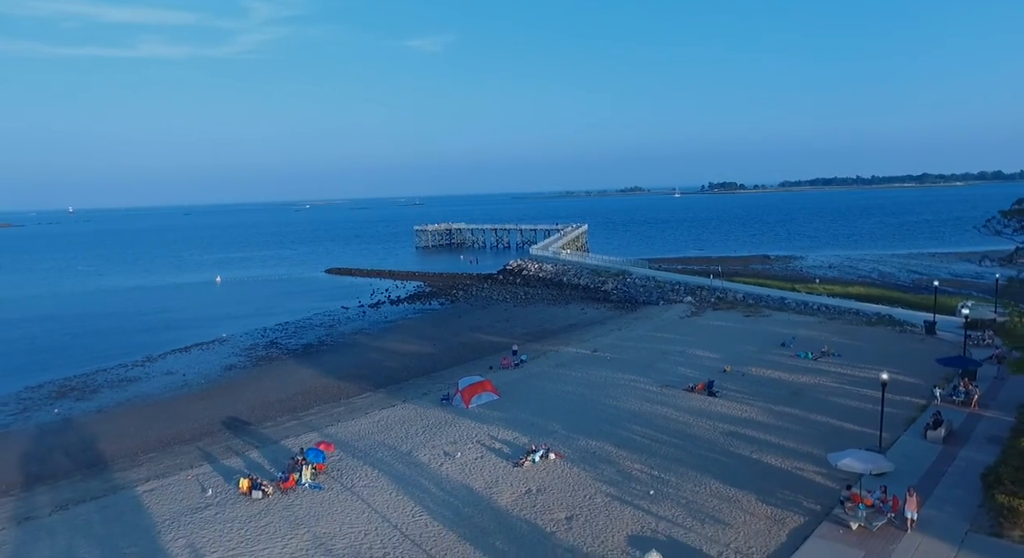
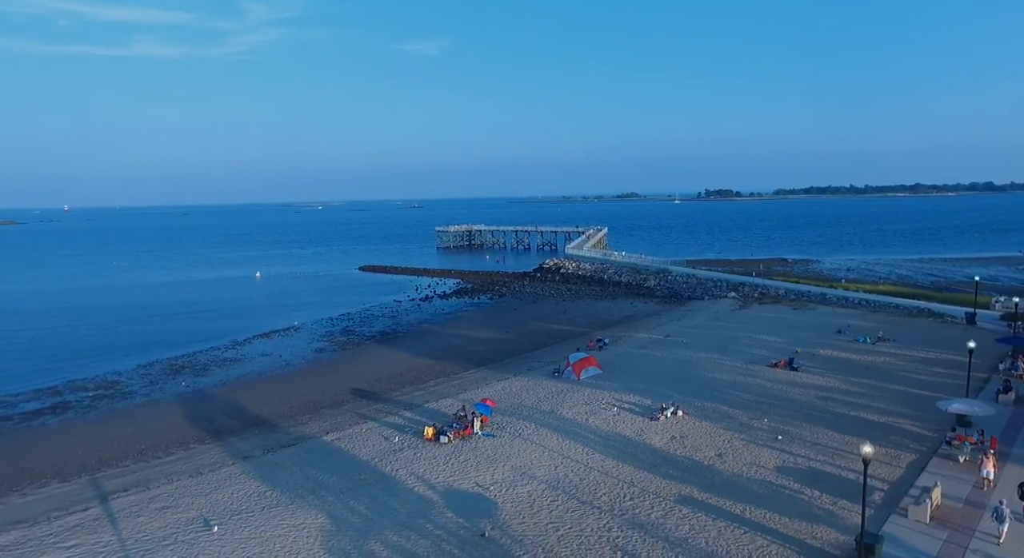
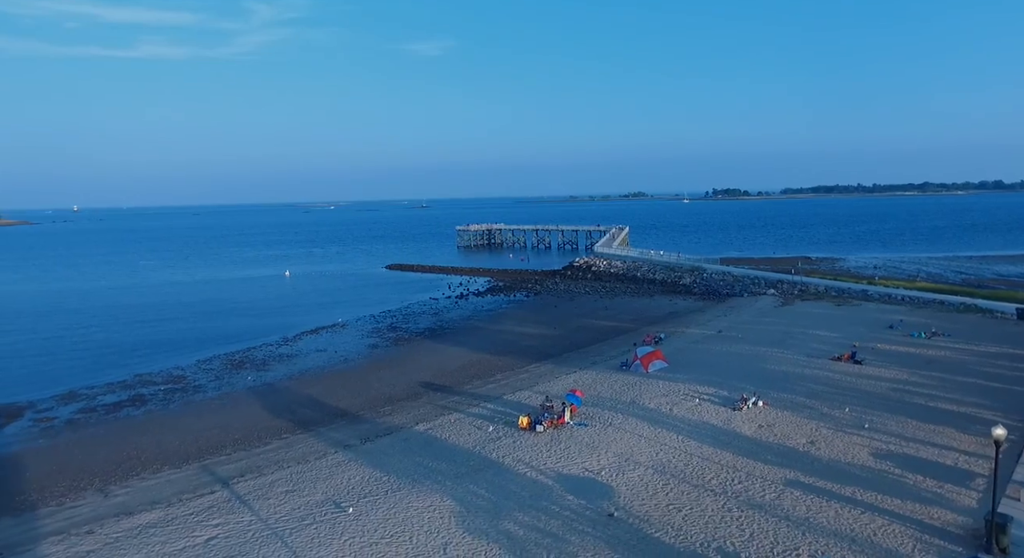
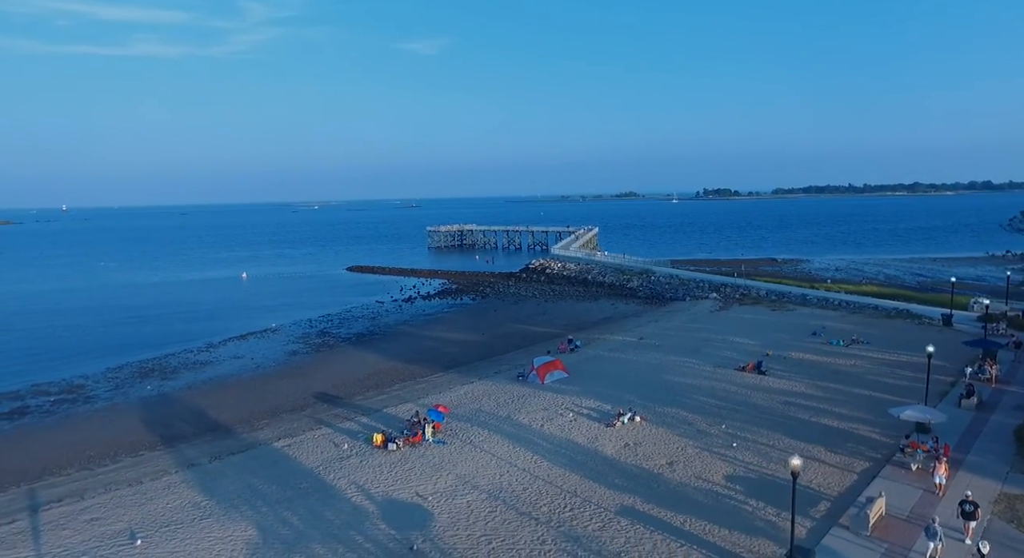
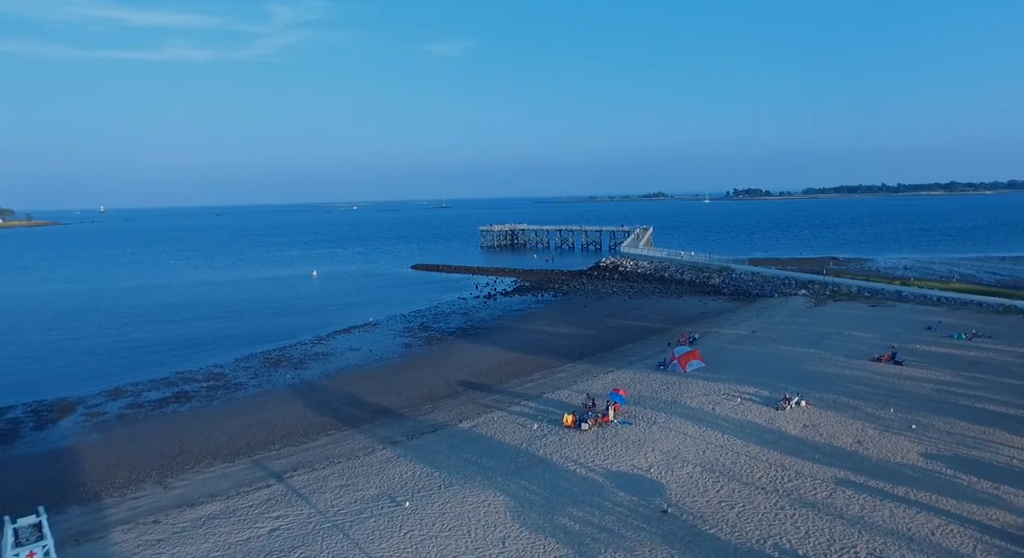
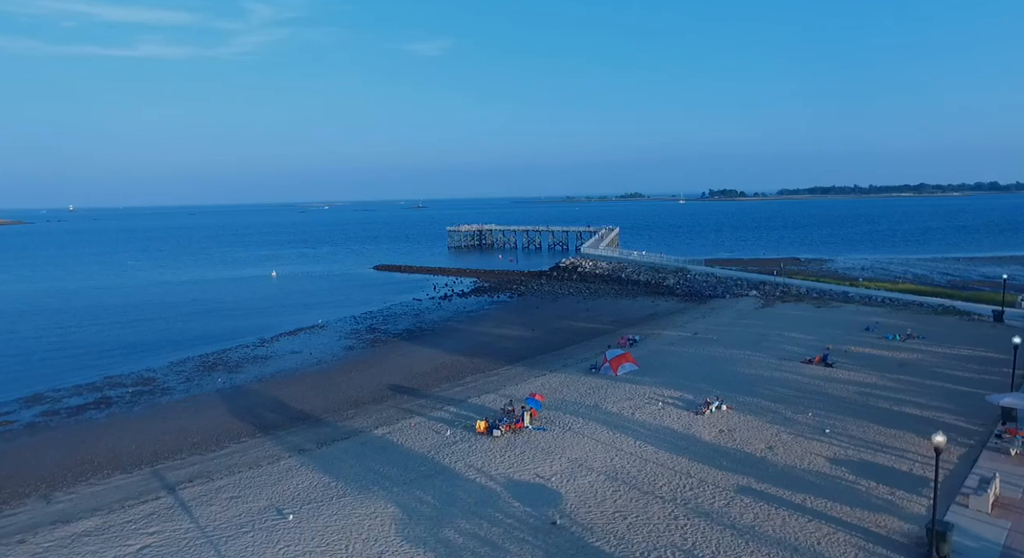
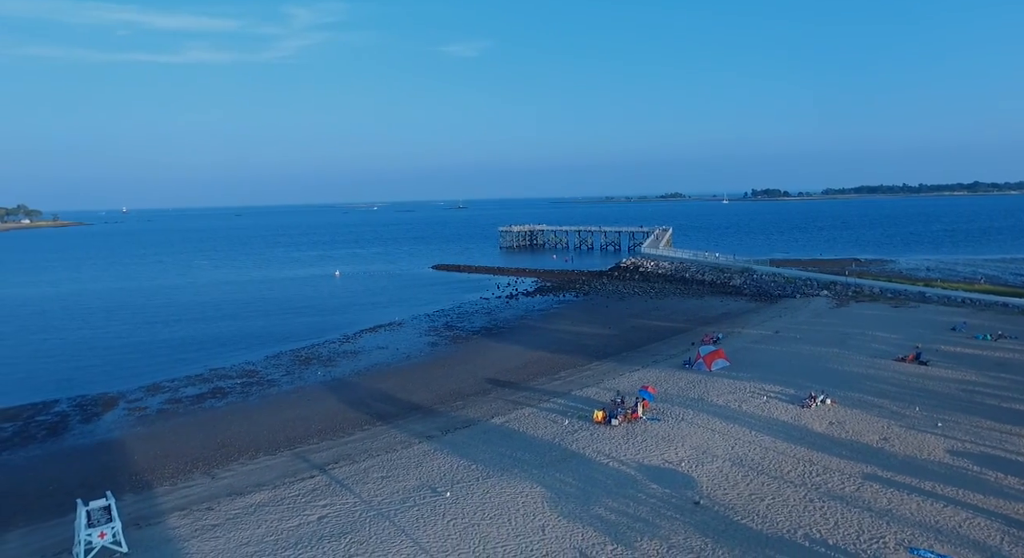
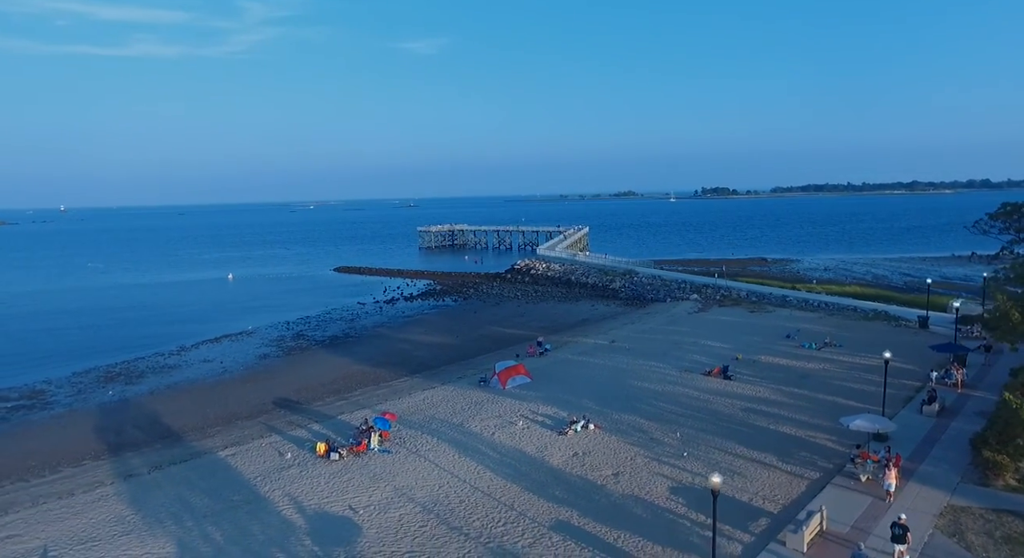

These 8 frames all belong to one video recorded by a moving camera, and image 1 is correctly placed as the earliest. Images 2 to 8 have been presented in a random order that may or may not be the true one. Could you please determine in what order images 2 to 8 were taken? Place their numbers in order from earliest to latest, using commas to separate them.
8, 4, 2, 6, 3, 5, 7
